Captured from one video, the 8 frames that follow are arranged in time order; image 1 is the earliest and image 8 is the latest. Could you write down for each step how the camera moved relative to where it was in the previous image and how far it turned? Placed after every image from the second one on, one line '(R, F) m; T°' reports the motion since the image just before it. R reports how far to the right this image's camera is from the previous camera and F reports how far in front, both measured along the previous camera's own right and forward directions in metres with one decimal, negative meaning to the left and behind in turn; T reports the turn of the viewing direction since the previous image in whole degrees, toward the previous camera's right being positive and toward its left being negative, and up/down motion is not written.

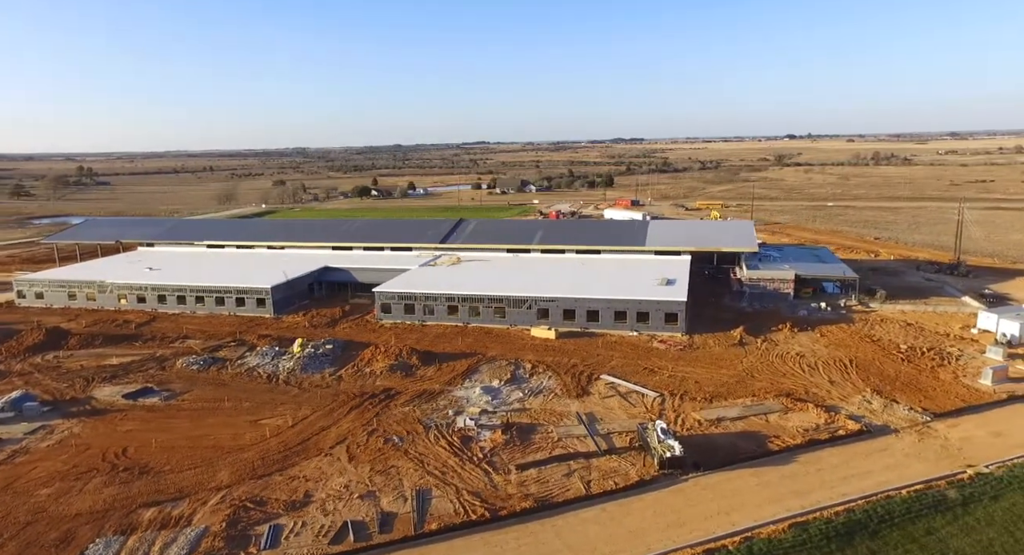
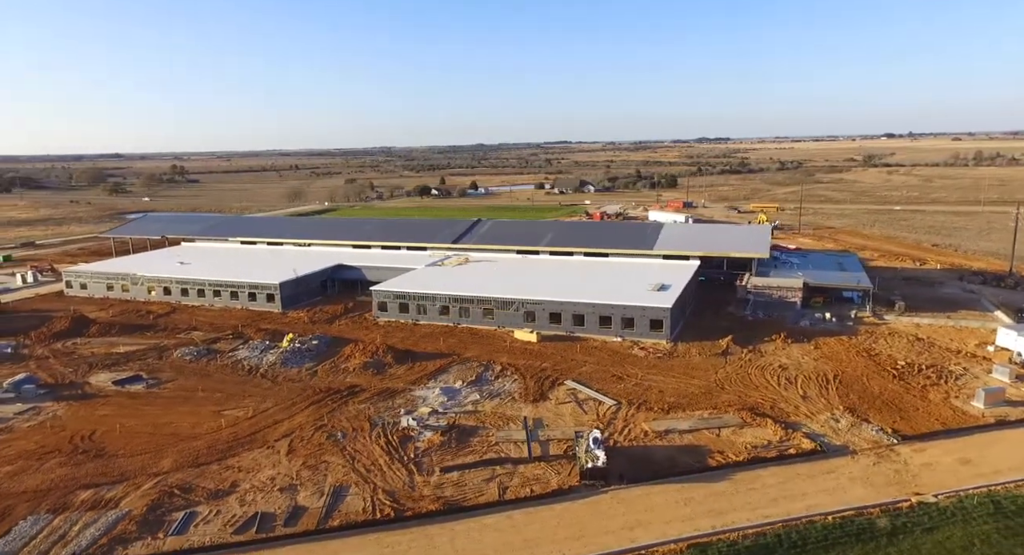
(+3.3, +0.3) m; -6°
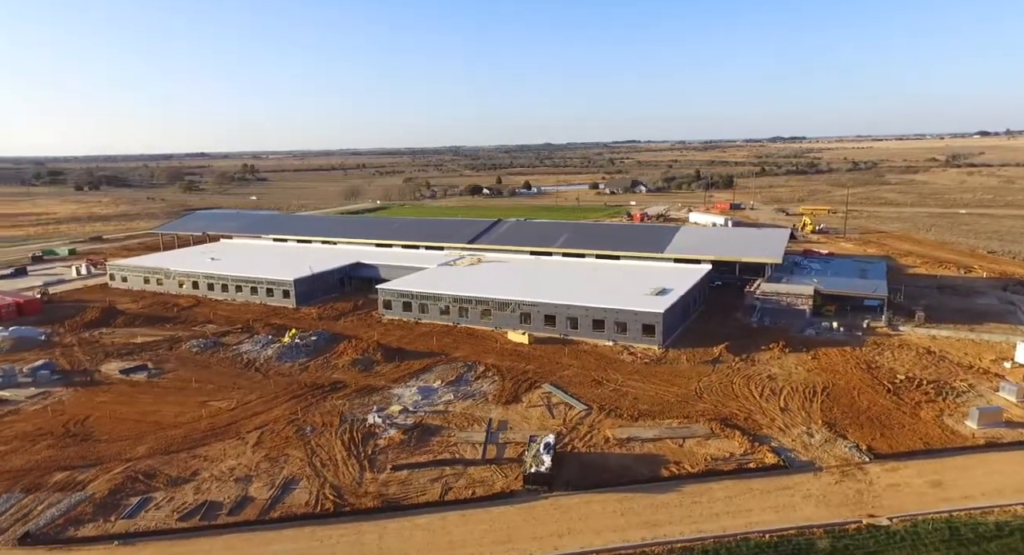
(+2.5, +0.1) m; -5°
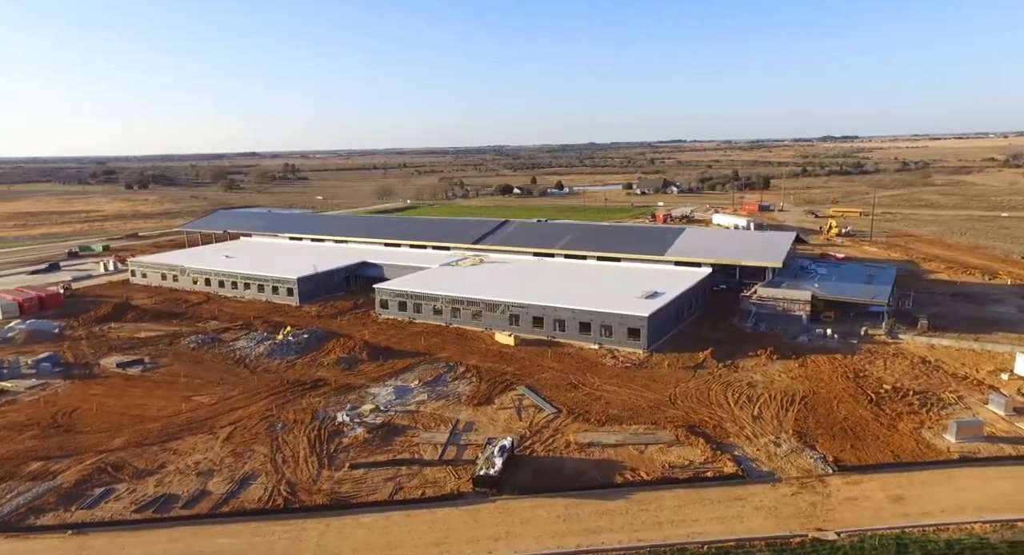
(+1.9, +0.1) m; -3°
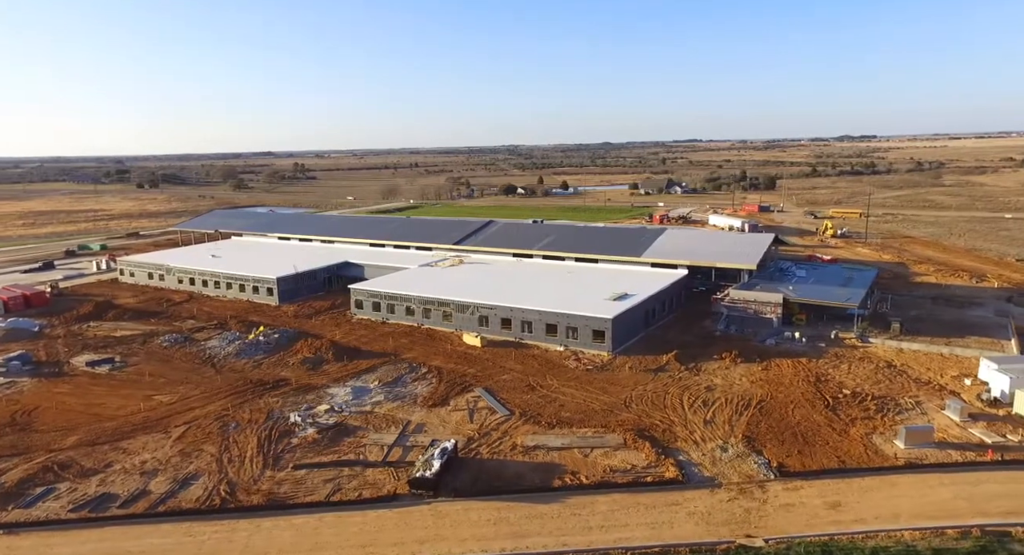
(+1.6, +0.1) m; -1°
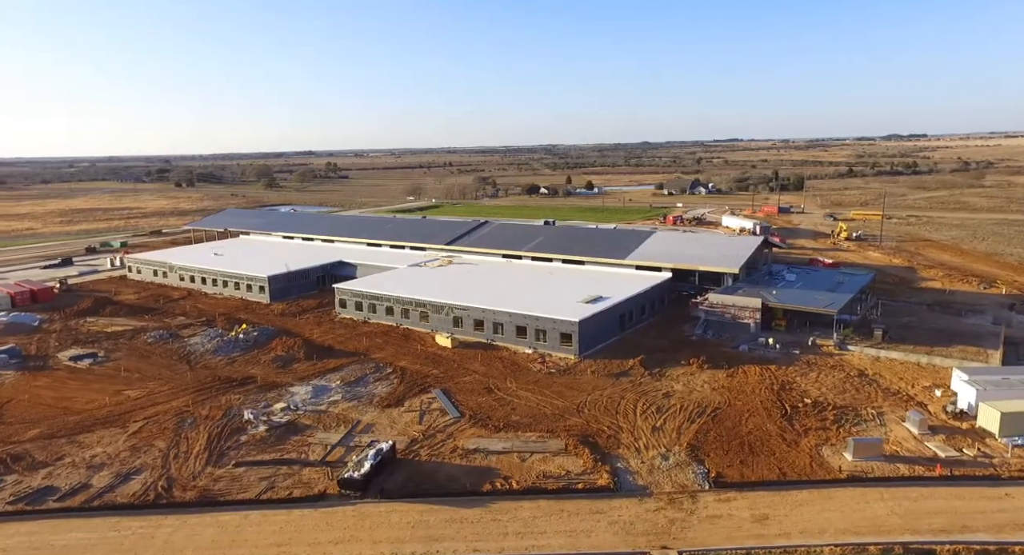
(+2.2, +0.1) m; -3°
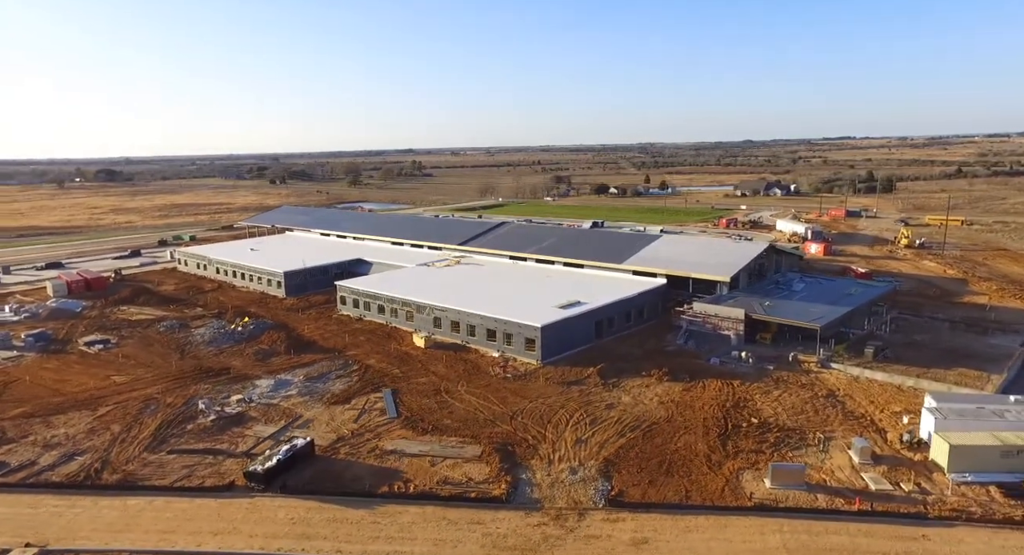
(+4.1, +0.3) m; -7°
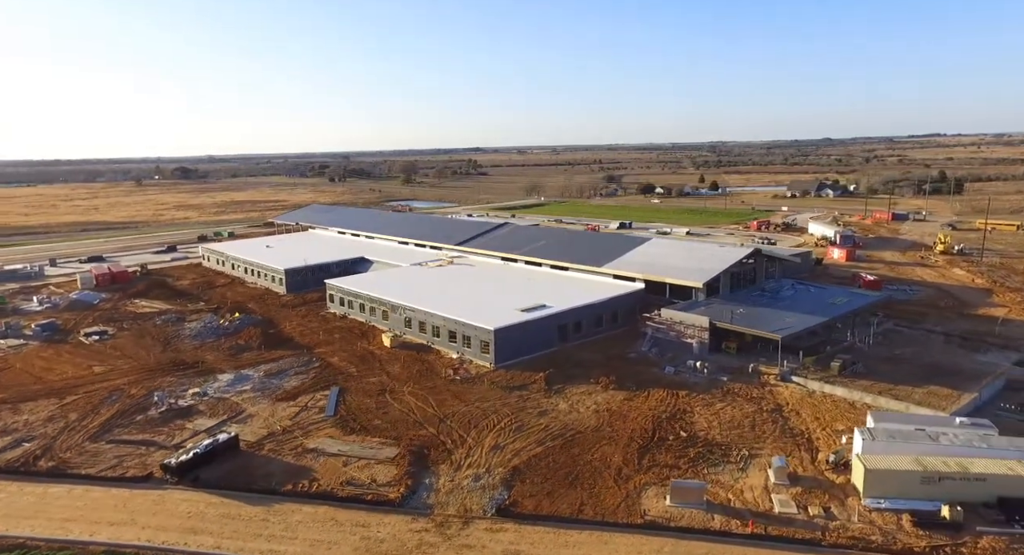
(+3.5, +0.2) m; -5°
